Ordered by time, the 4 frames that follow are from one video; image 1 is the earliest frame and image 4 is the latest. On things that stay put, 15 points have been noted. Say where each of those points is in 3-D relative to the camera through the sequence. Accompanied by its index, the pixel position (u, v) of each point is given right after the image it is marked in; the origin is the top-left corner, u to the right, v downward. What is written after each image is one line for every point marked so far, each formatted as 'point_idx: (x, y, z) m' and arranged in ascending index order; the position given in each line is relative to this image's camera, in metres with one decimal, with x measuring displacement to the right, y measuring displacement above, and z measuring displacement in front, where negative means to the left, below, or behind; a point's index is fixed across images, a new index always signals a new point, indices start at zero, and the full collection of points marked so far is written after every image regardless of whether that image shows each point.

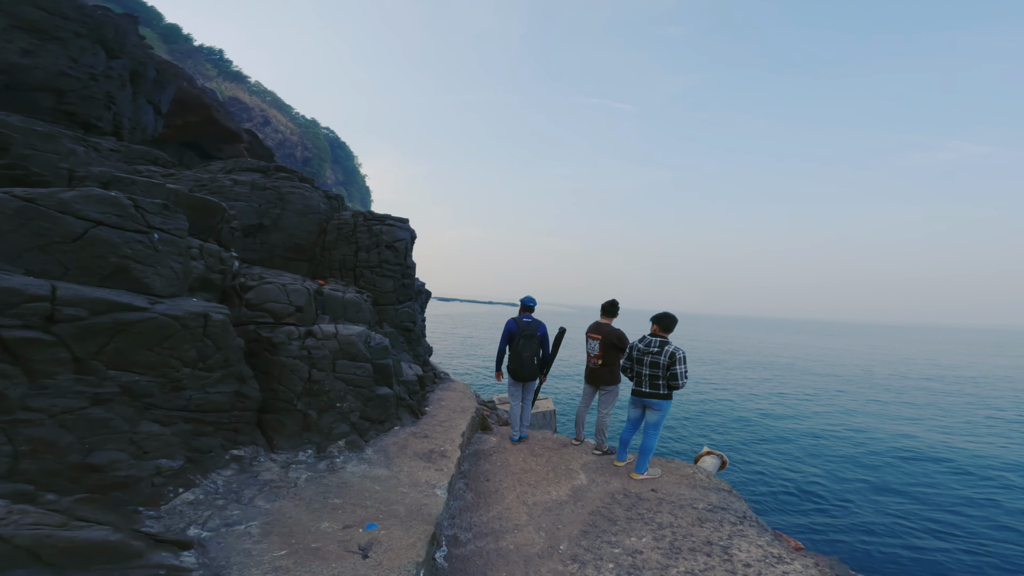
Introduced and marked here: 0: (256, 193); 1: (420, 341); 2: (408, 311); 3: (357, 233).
0: (-9.8, +3.4, +15.1) m
1: (-4.4, -2.7, +18.6) m
2: (-4.7, -1.1, +17.4) m
3: (-6.8, +2.3, +16.8) m
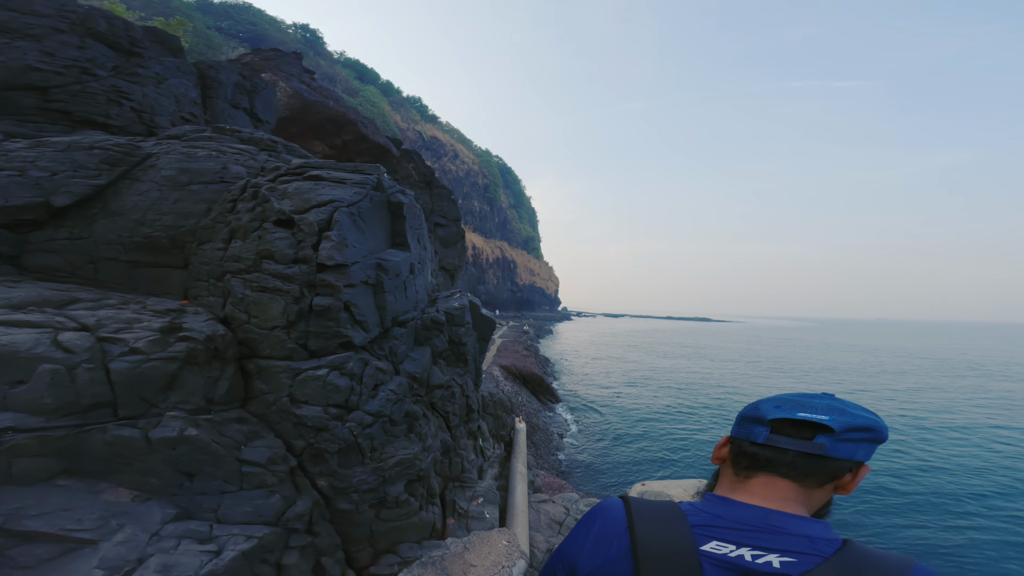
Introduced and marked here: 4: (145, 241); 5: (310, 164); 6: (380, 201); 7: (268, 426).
0: (-8.9, +2.8, +8.0) m
1: (-2.6, -3.4, +8.2) m
2: (-3.5, -1.7, +7.4) m
3: (-5.5, +1.7, +8.0) m
4: (-7.4, +1.0, +8.0) m
5: (-4.4, +2.8, +8.9) m
6: (-3.3, +2.3, +9.7) m
7: (-4.5, -2.5, +7.3) m
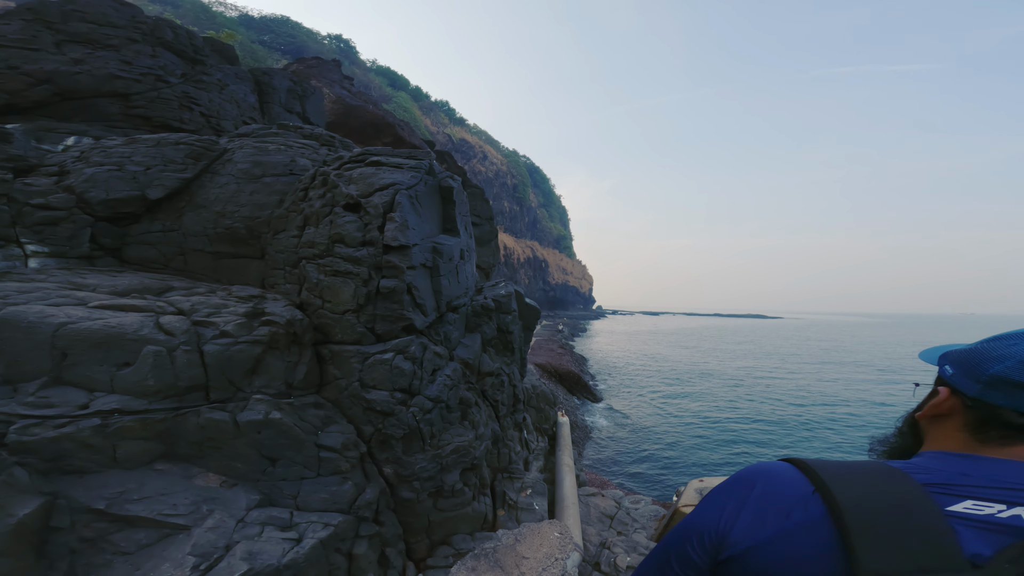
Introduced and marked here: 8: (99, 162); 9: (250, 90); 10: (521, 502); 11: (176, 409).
0: (-7.6, +3.1, +8.6) m
1: (-1.3, -3.1, +8.3) m
2: (-2.2, -1.4, +7.6) m
3: (-4.3, +2.0, +8.4) m
4: (-6.2, +1.3, +8.5) m
5: (-3.1, +3.1, +9.1) m
6: (-1.9, +2.6, +9.8) m
7: (-3.3, -2.2, +7.6) m
8: (-8.3, +2.5, +8.0) m
9: (-12.4, +9.3, +18.7) m
10: (+0.3, -5.5, +10.5) m
11: (-5.0, -1.7, +5.9) m
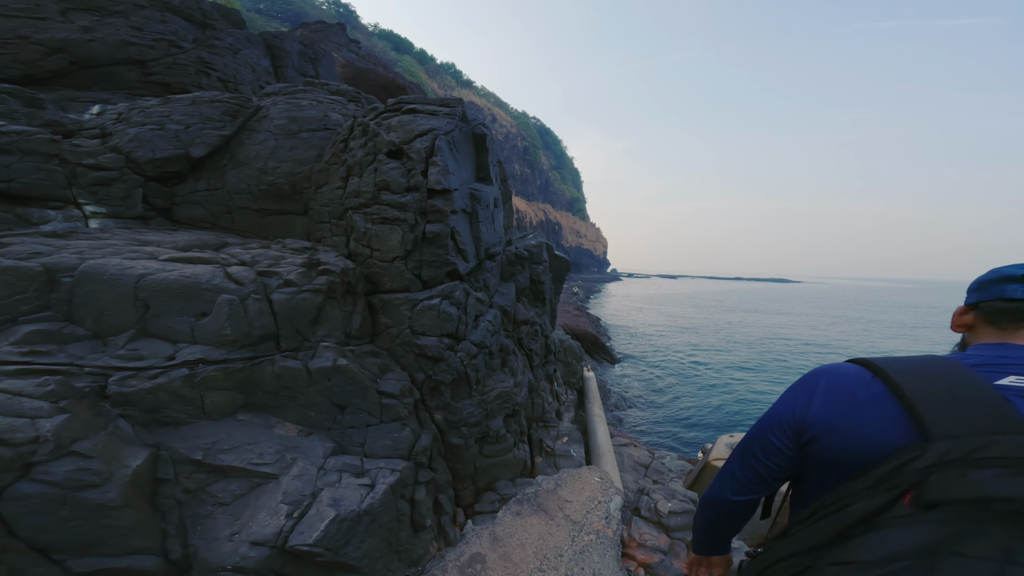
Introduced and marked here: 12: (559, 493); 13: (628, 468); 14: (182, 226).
0: (-6.8, +3.9, +8.5) m
1: (-0.3, -2.1, +8.5) m
2: (-1.3, -0.5, +7.7) m
3: (-3.4, +2.9, +8.2) m
4: (-5.3, +2.2, +8.5) m
5: (-2.3, +4.1, +8.9) m
6: (-1.0, +3.7, +9.6) m
7: (-2.3, -1.3, +7.7) m
8: (-7.4, +3.3, +7.9) m
9: (-11.4, +10.8, +18.2) m
10: (+1.4, -4.3, +10.8) m
11: (-4.0, -0.9, +6.1) m
12: (+1.2, -4.5, +8.8) m
13: (+4.0, -6.2, +13.7) m
14: (-6.9, +1.3, +8.1) m
